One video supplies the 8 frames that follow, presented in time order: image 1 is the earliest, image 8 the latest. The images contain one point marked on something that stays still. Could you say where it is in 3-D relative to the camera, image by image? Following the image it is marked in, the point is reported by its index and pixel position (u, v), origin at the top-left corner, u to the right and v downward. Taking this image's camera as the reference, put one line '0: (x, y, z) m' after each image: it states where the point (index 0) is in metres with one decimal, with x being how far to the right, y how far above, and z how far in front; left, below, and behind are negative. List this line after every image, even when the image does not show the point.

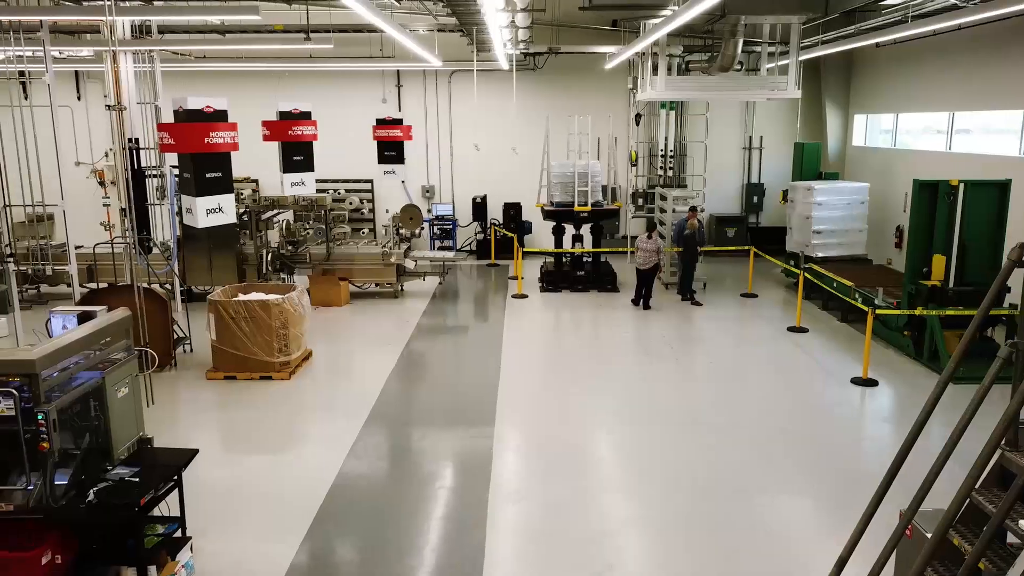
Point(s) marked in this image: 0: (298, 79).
0: (-3.3, +3.2, +11.7) m
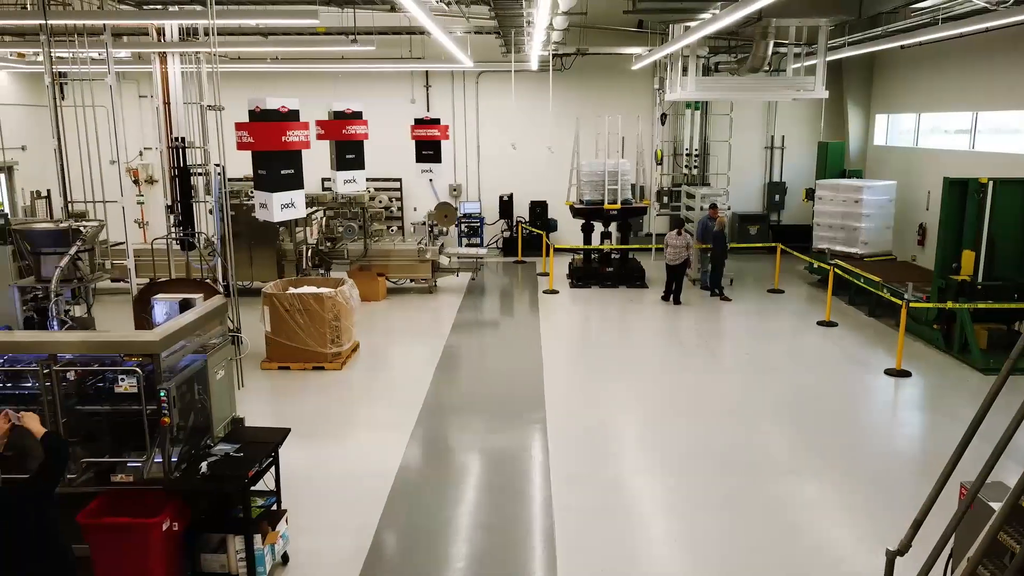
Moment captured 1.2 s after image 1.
0: (-2.9, +3.3, +12.0) m
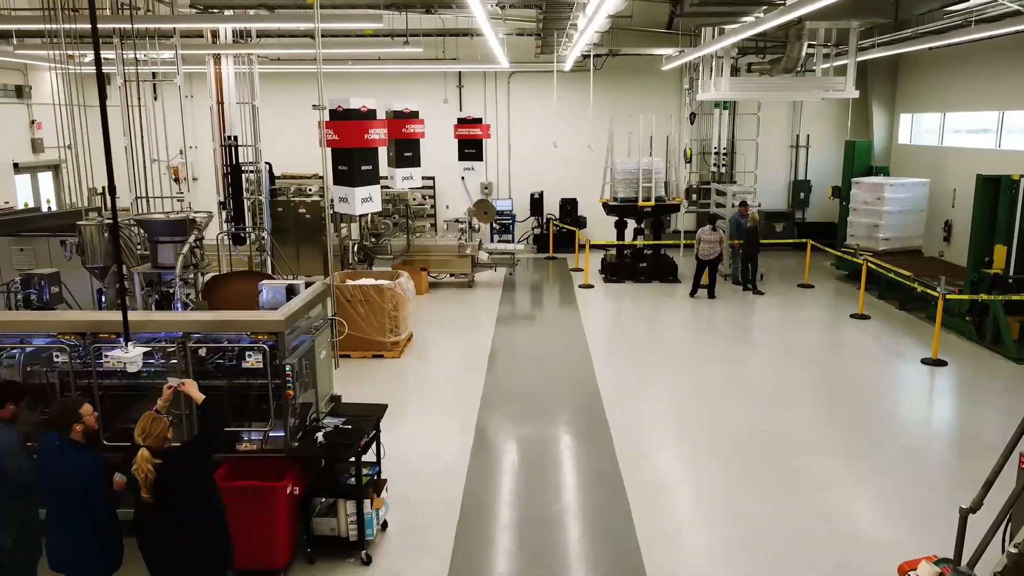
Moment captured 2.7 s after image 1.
0: (-2.4, +3.4, +12.3) m
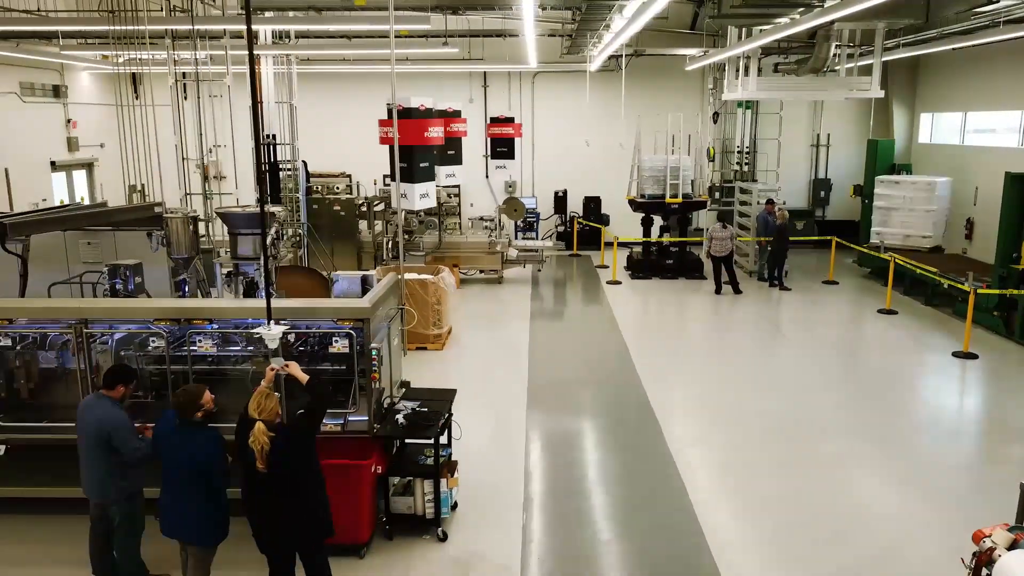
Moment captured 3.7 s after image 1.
0: (-2.0, +3.4, +12.5) m
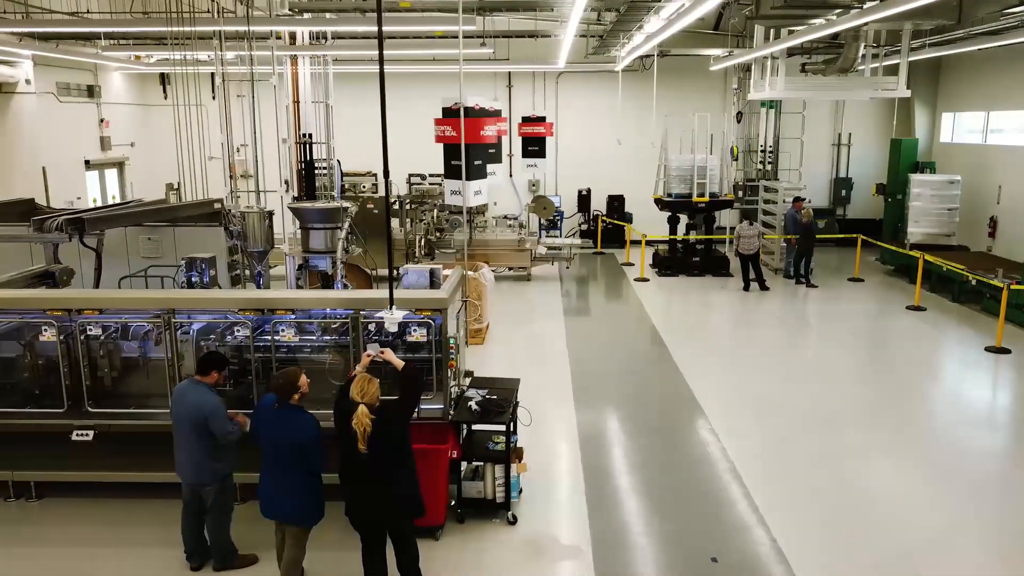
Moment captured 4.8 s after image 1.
0: (-1.6, +3.5, +12.7) m
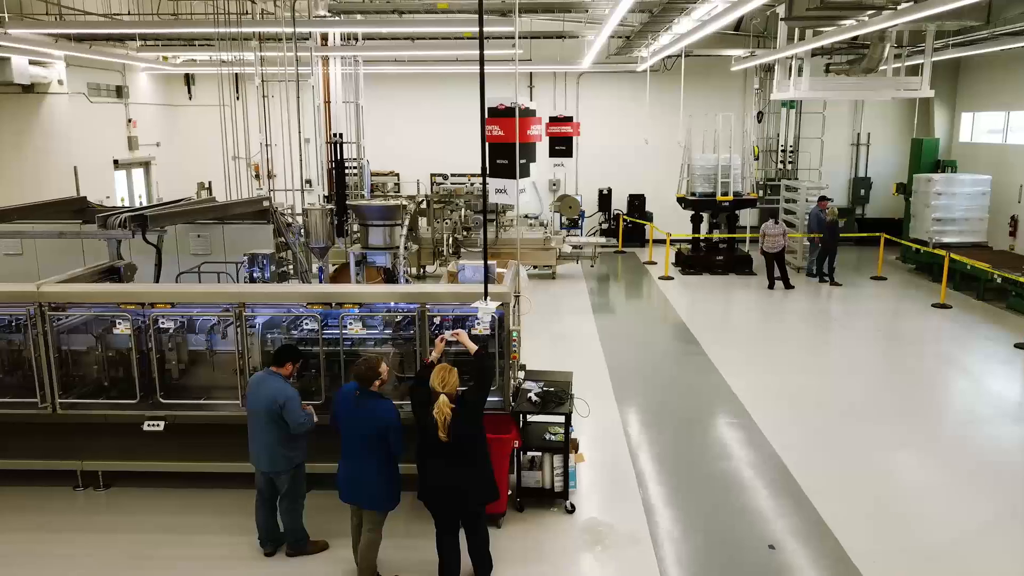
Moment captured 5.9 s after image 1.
0: (-1.2, +3.5, +12.8) m
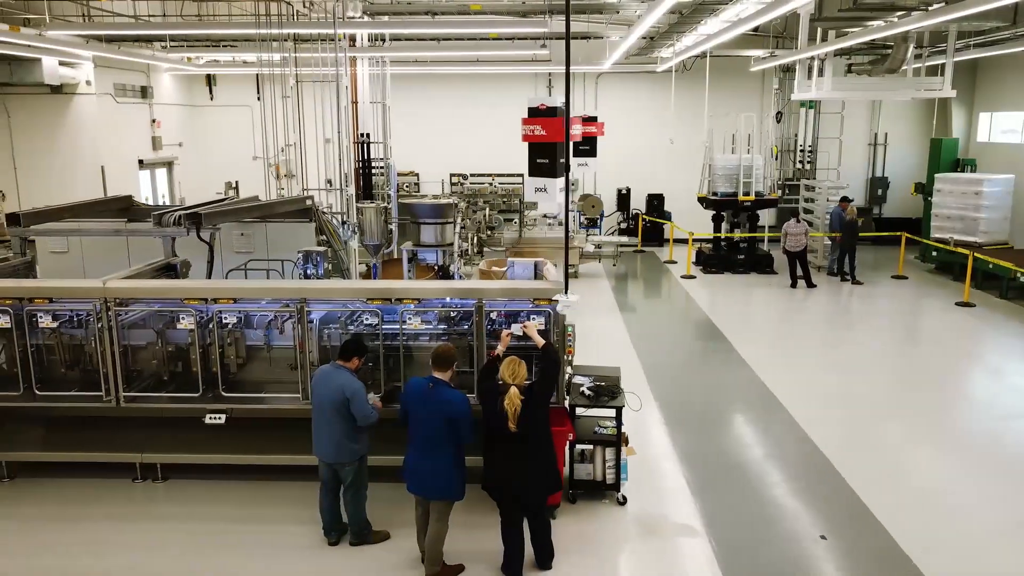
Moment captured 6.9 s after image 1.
0: (-0.9, +3.5, +12.9) m
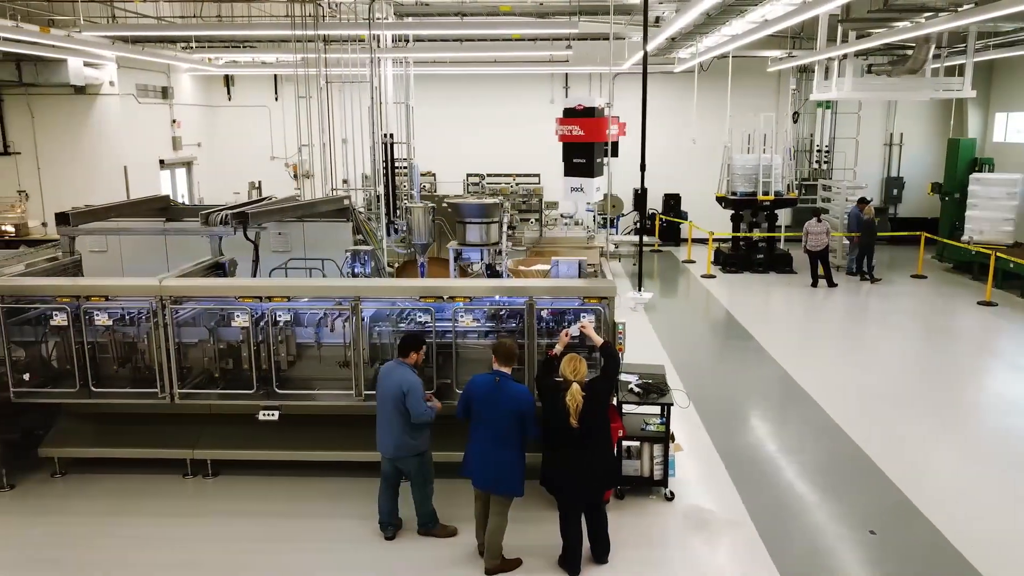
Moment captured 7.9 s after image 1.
0: (-0.6, +3.5, +12.9) m
